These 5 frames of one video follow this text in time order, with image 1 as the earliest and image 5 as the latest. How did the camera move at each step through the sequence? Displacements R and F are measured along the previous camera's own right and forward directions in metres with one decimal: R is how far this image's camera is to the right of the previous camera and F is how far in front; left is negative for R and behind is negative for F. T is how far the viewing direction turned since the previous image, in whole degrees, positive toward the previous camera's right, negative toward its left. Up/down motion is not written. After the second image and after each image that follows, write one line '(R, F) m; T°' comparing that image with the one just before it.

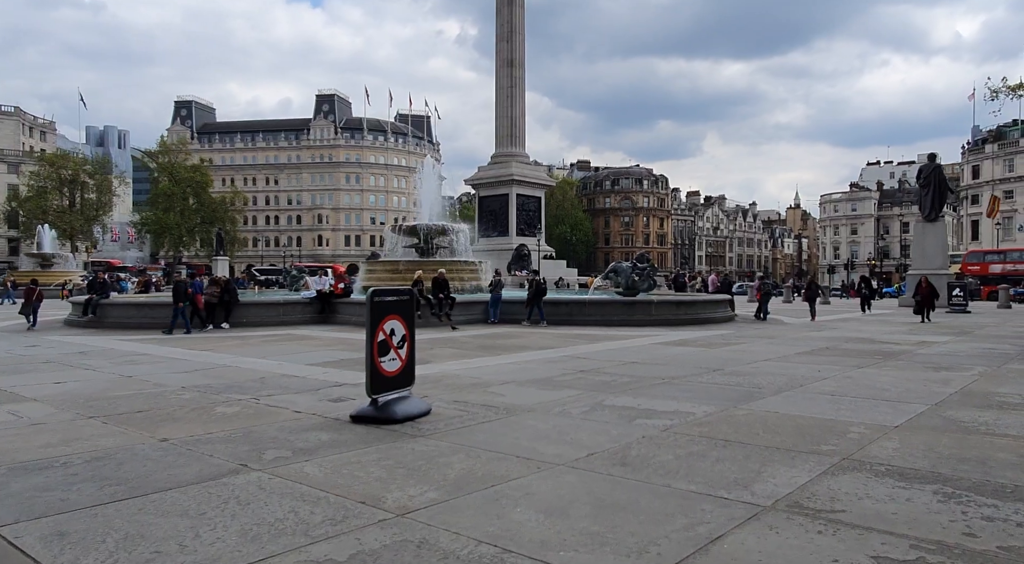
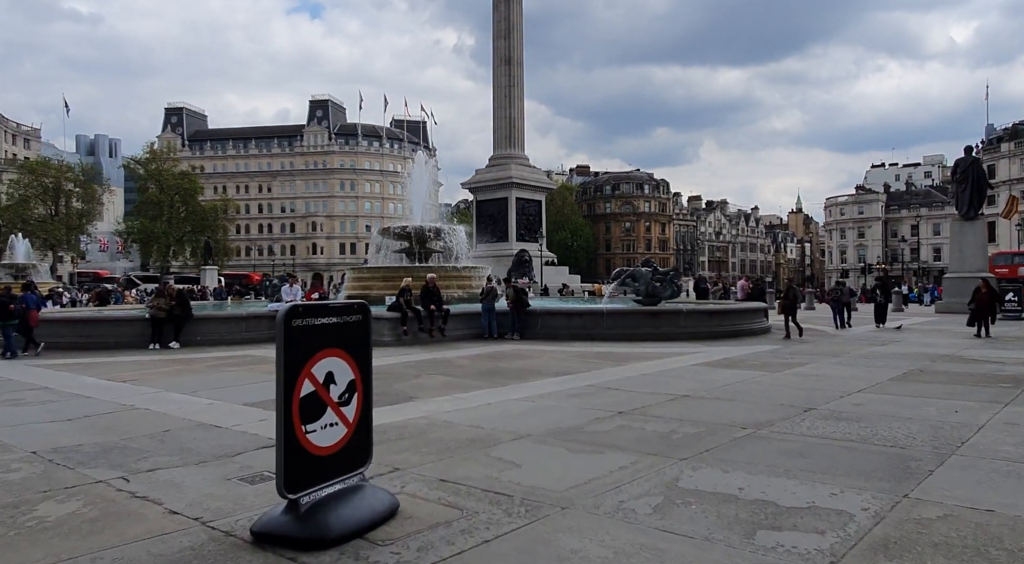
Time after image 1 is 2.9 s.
(-0.1, +2.7) m; 0°
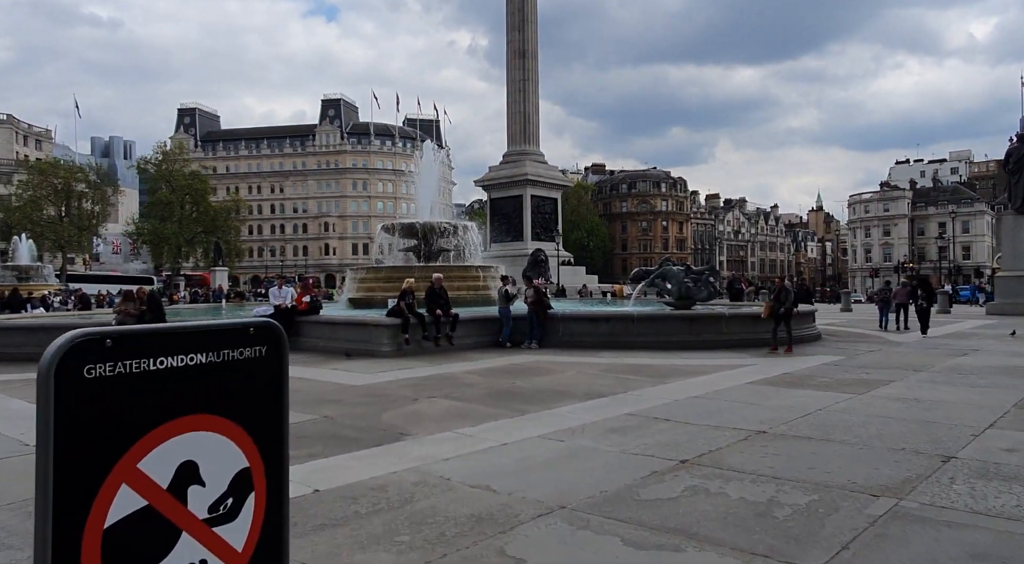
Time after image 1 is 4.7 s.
(-0.1, +1.9) m; -1°
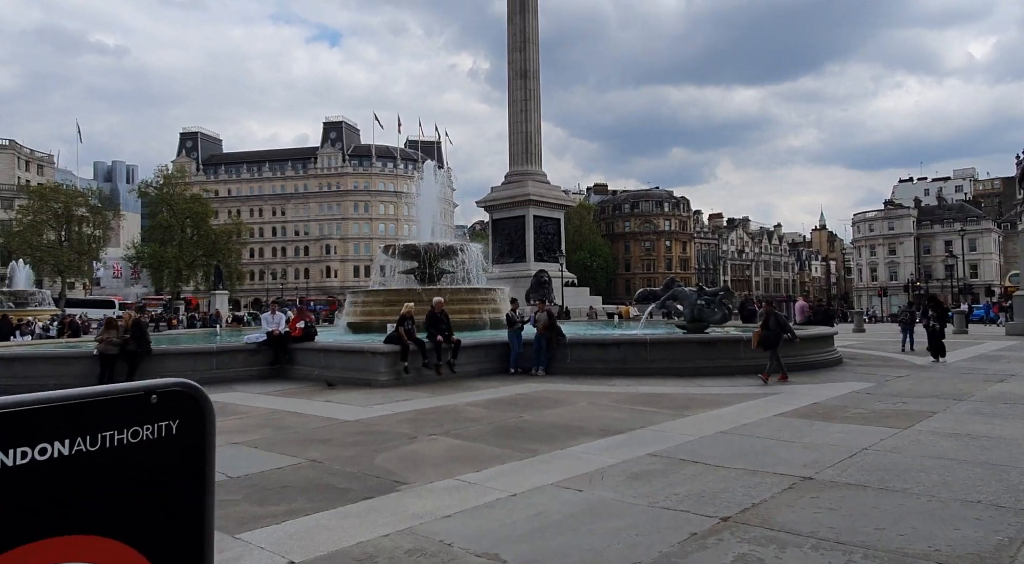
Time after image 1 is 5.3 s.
(0.0, +0.7) m; 0°
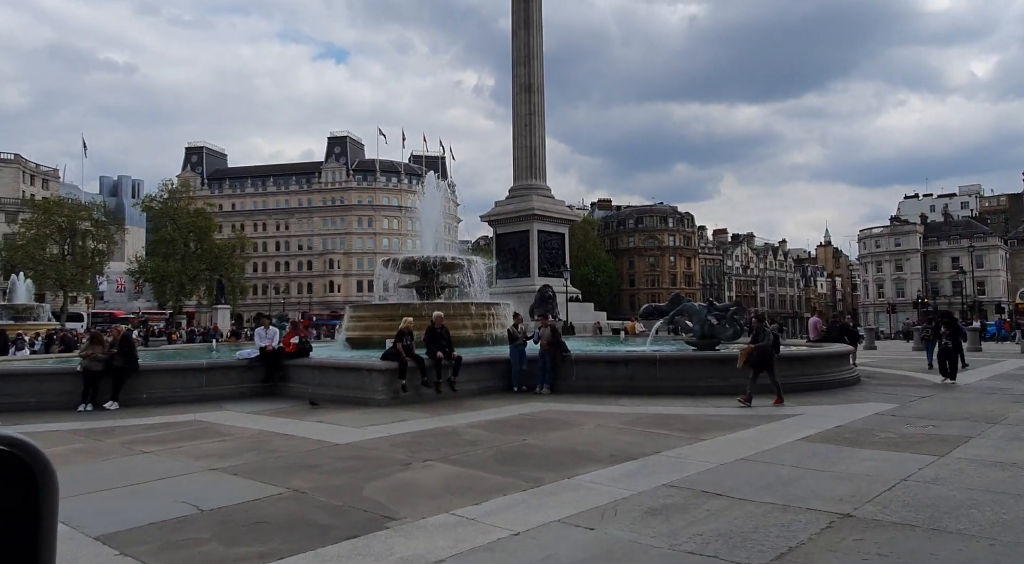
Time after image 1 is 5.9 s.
(0.0, +0.5) m; 0°
